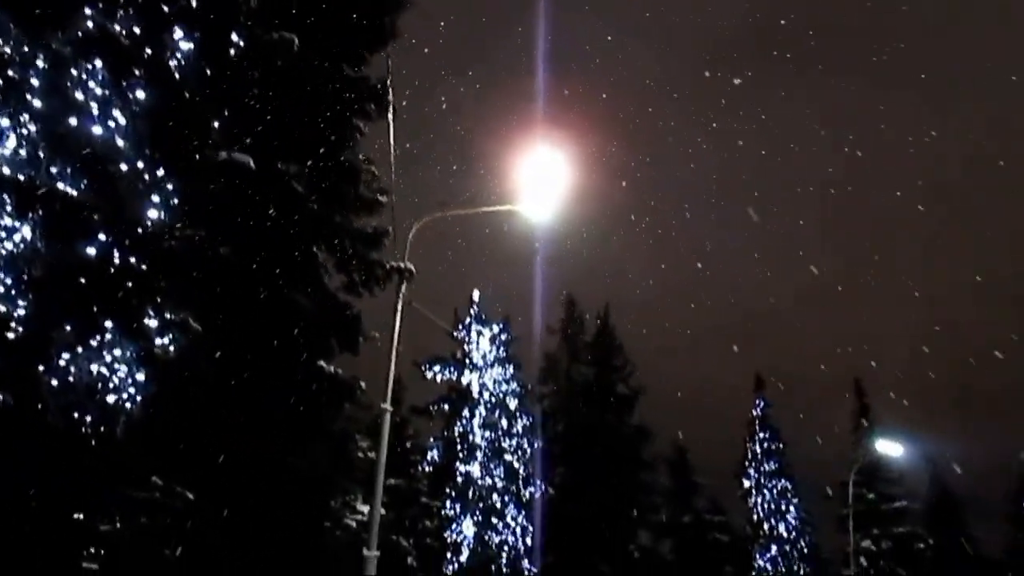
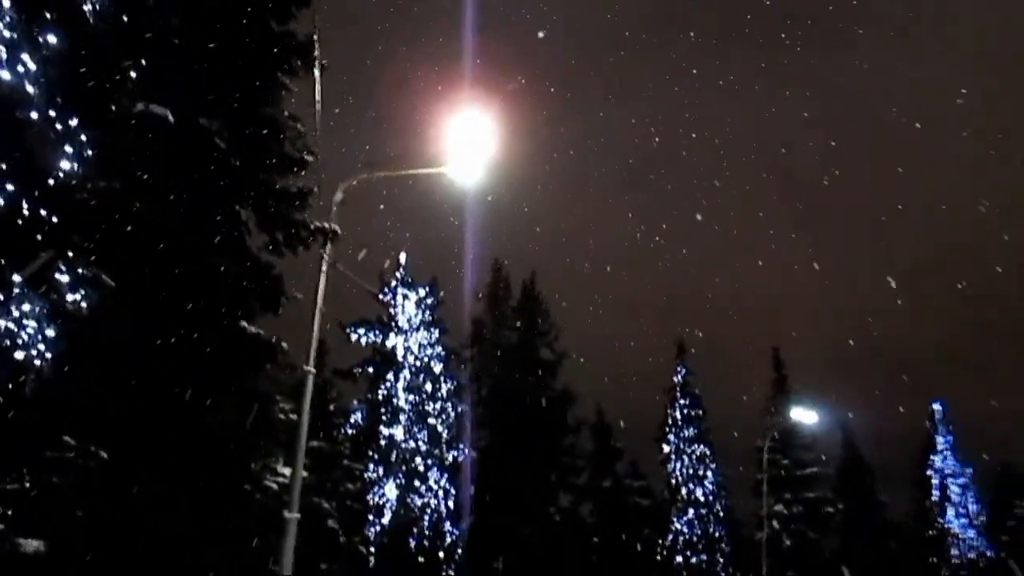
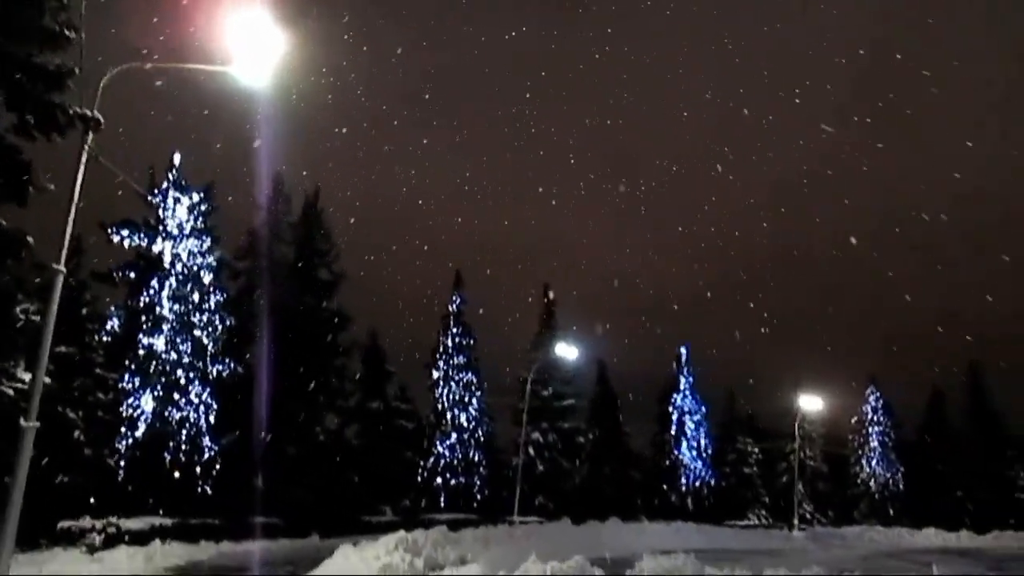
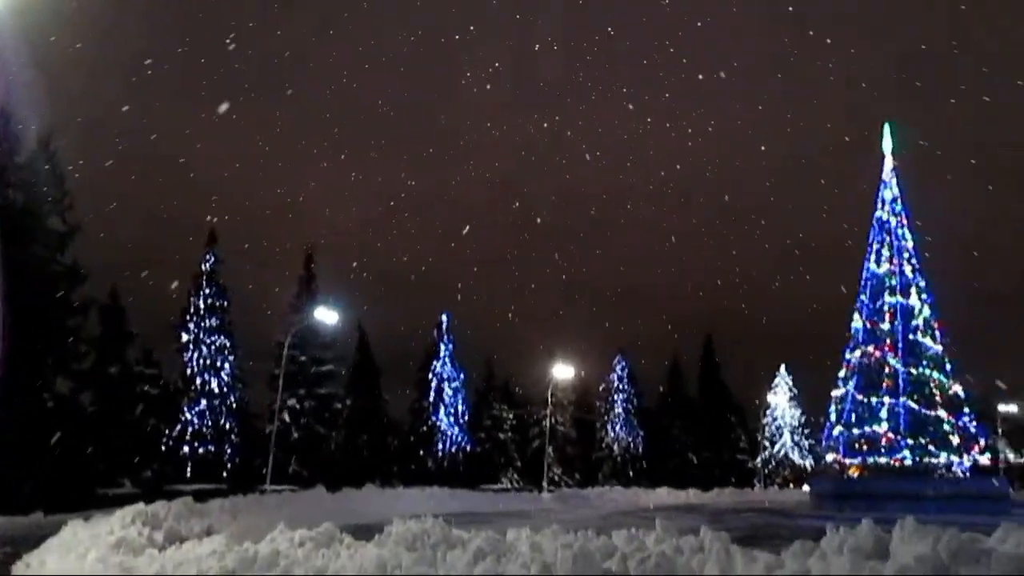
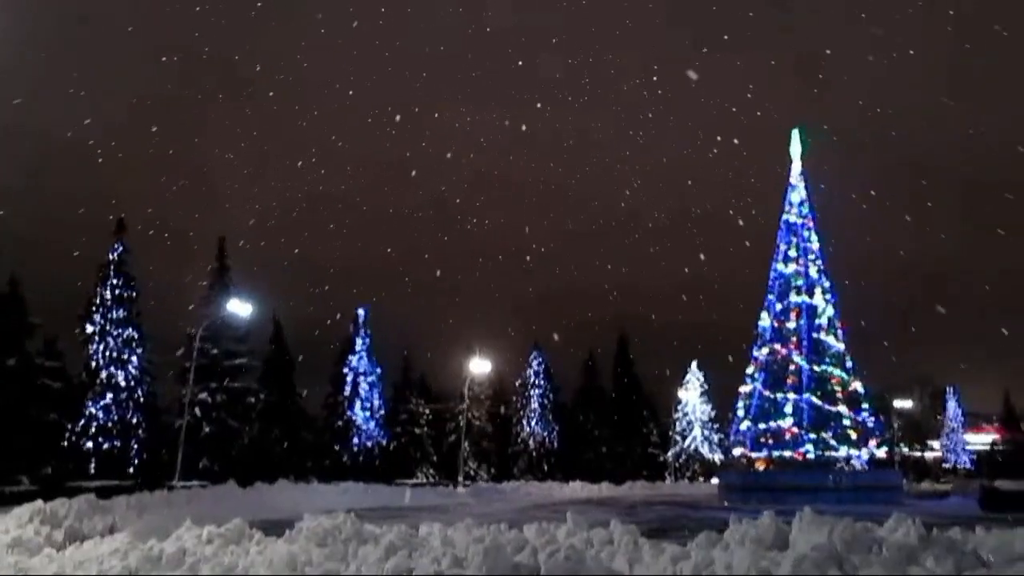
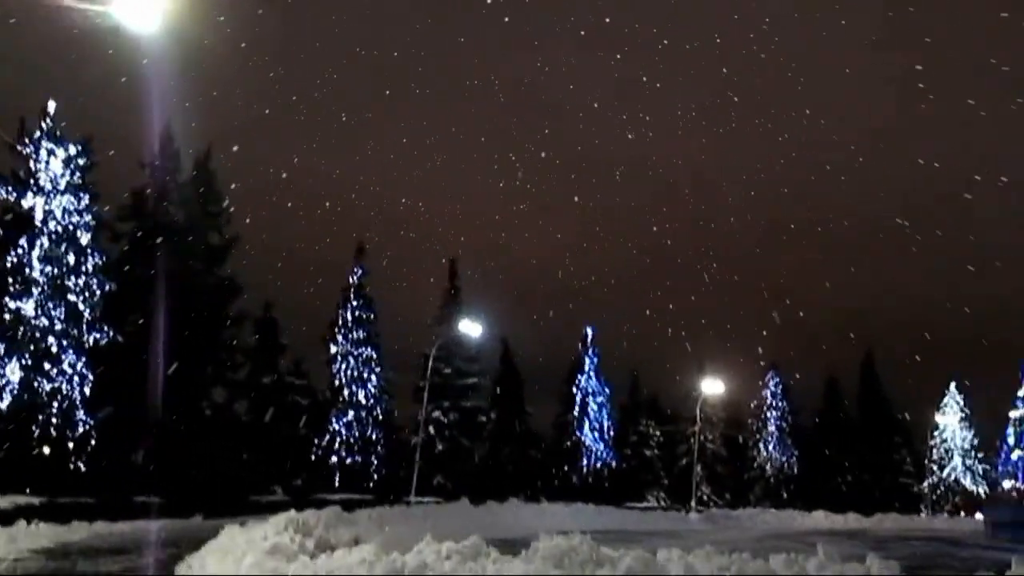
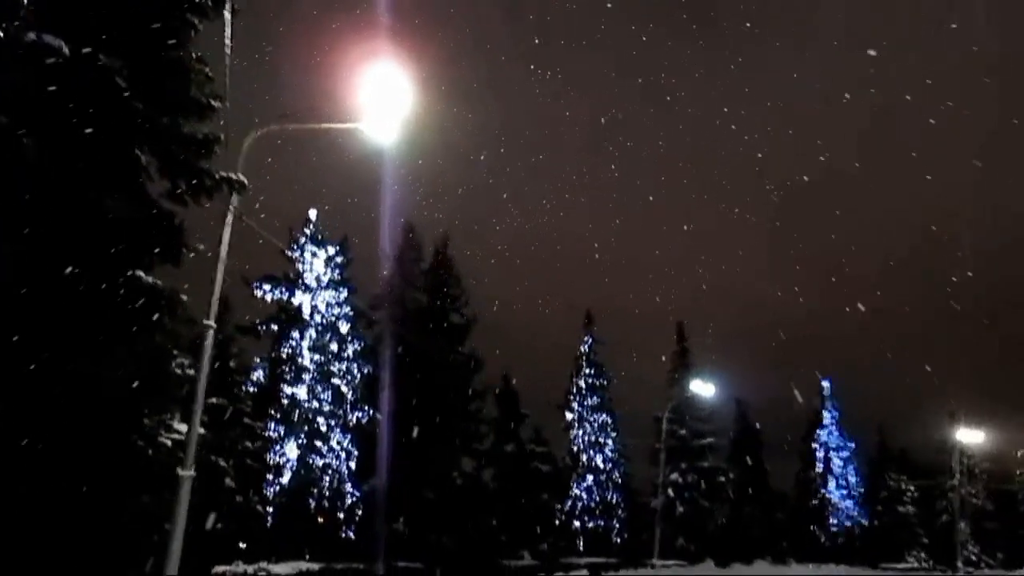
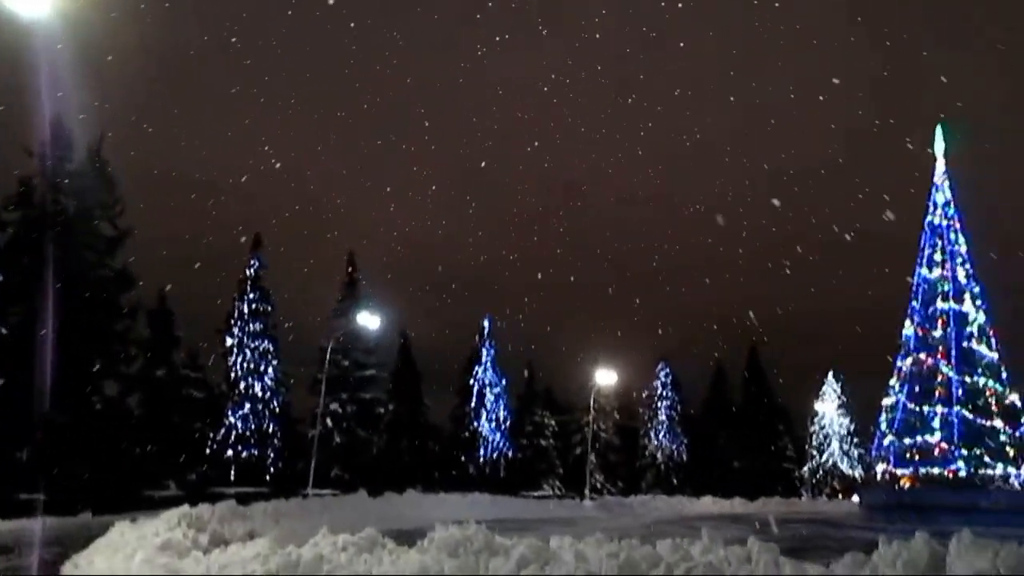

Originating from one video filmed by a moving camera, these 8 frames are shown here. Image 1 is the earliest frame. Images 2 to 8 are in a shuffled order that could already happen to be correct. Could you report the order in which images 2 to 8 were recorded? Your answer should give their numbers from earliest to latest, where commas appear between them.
2, 7, 3, 6, 8, 4, 5
